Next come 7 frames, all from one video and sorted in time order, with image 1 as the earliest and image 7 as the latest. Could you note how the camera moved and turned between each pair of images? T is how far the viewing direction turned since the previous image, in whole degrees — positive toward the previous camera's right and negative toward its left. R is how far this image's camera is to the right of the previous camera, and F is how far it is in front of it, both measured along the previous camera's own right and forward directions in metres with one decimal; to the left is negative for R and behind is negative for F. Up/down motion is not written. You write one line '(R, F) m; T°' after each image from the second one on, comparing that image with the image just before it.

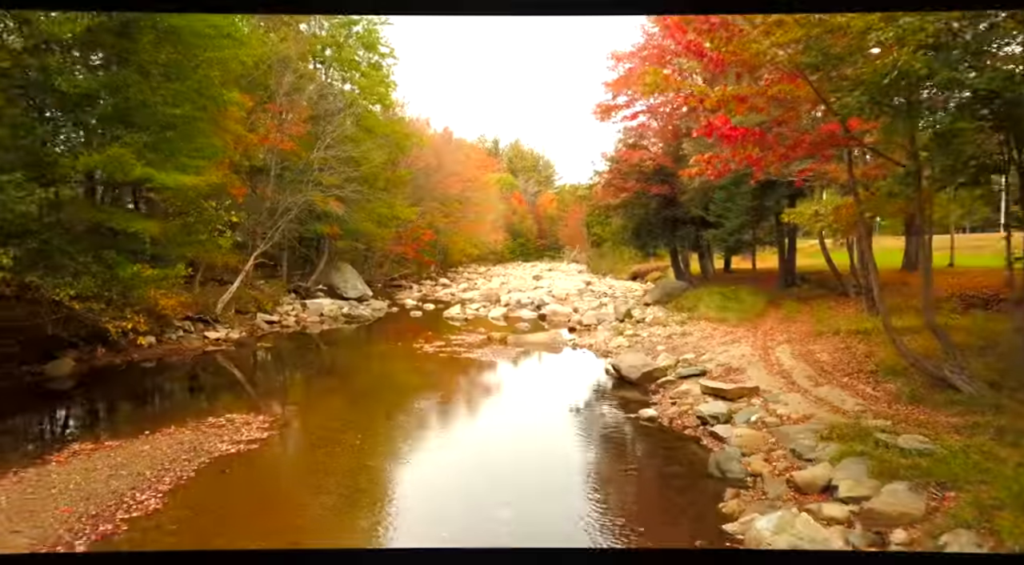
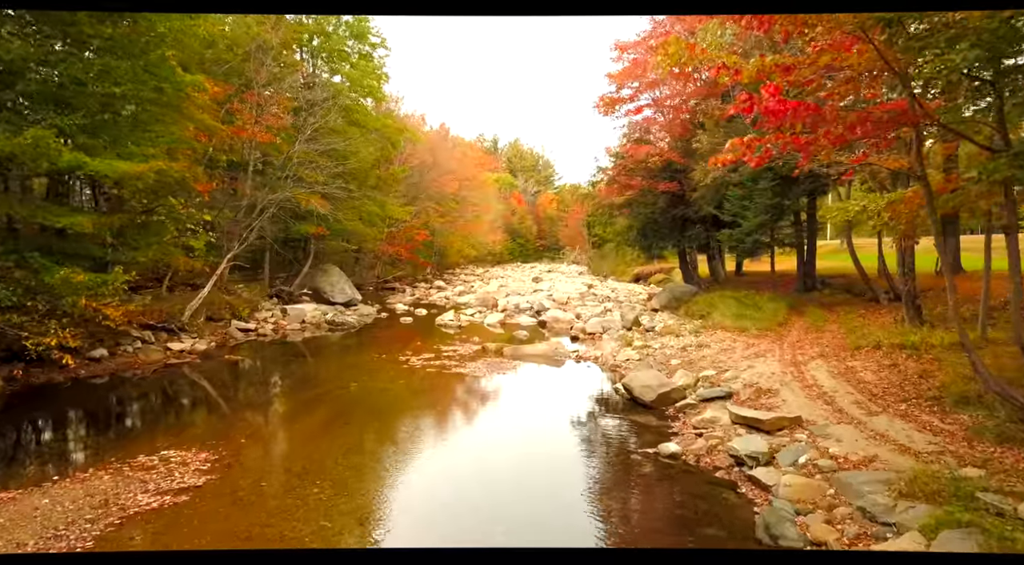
(0.0, +1.4) m; 0°
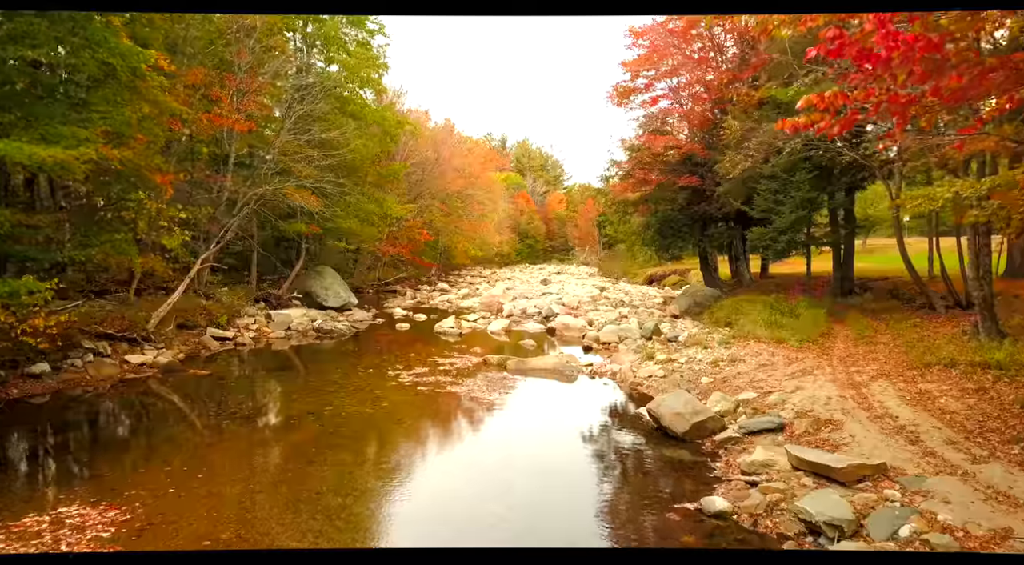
(+0.1, +1.6) m; -1°
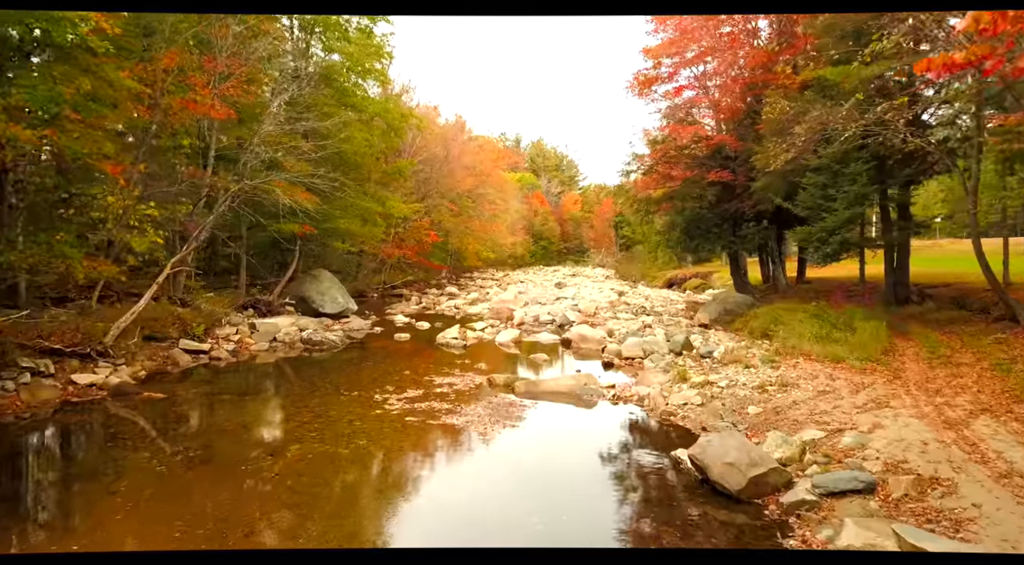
(+0.1, +1.7) m; -1°
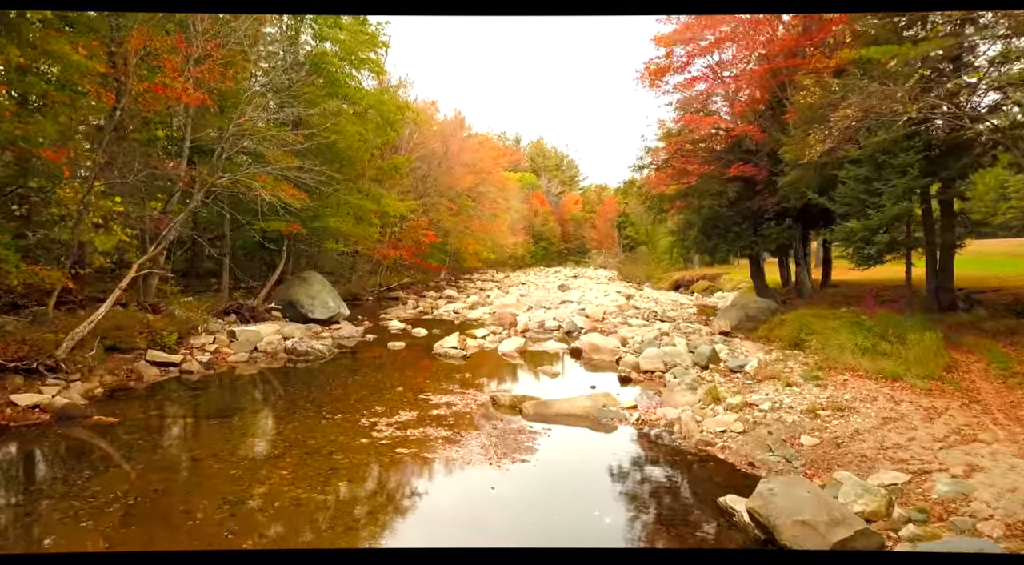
(-0.1, +1.3) m; 0°
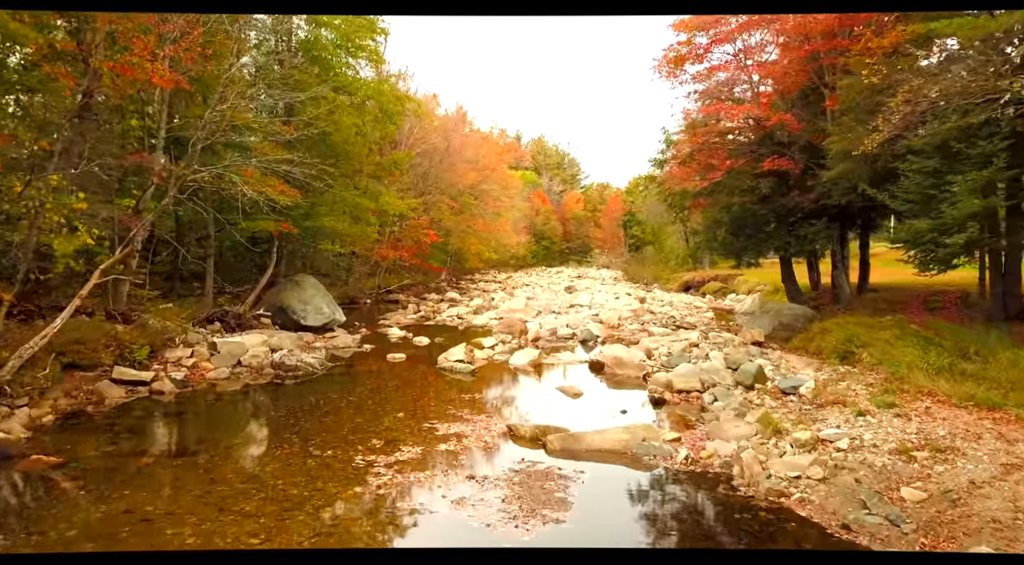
(-0.3, +1.4) m; 0°
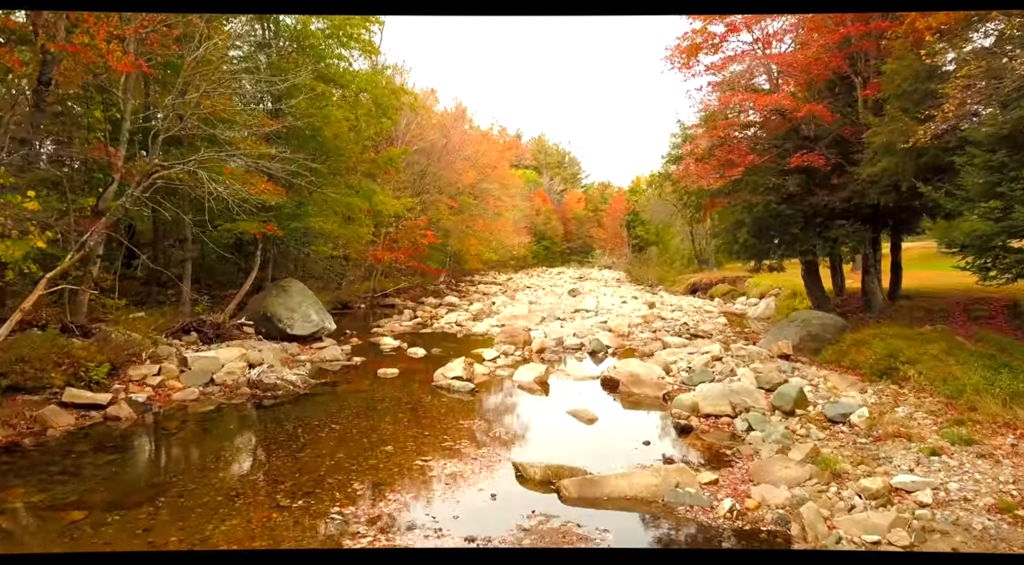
(-0.1, +1.2) m; 0°
